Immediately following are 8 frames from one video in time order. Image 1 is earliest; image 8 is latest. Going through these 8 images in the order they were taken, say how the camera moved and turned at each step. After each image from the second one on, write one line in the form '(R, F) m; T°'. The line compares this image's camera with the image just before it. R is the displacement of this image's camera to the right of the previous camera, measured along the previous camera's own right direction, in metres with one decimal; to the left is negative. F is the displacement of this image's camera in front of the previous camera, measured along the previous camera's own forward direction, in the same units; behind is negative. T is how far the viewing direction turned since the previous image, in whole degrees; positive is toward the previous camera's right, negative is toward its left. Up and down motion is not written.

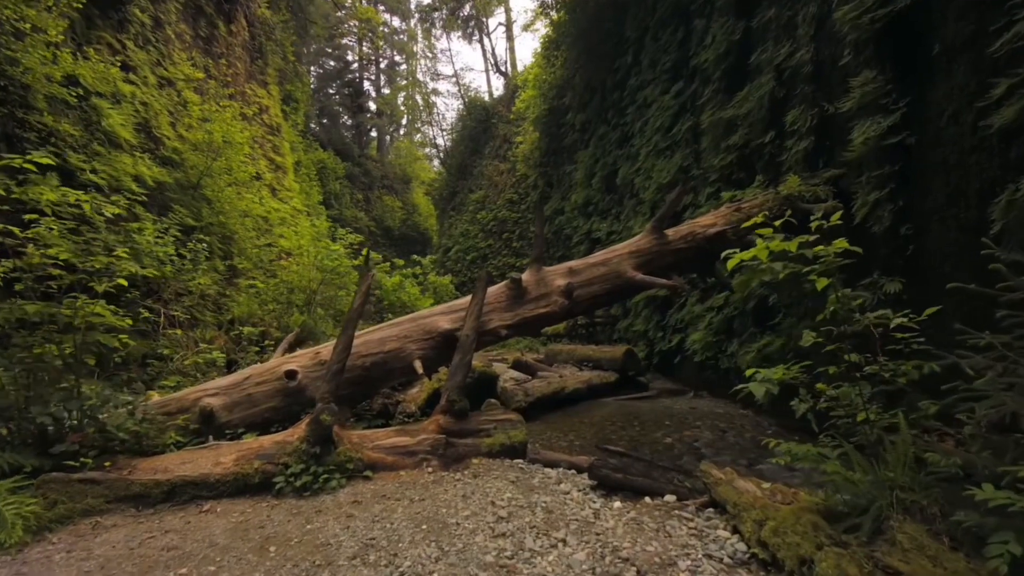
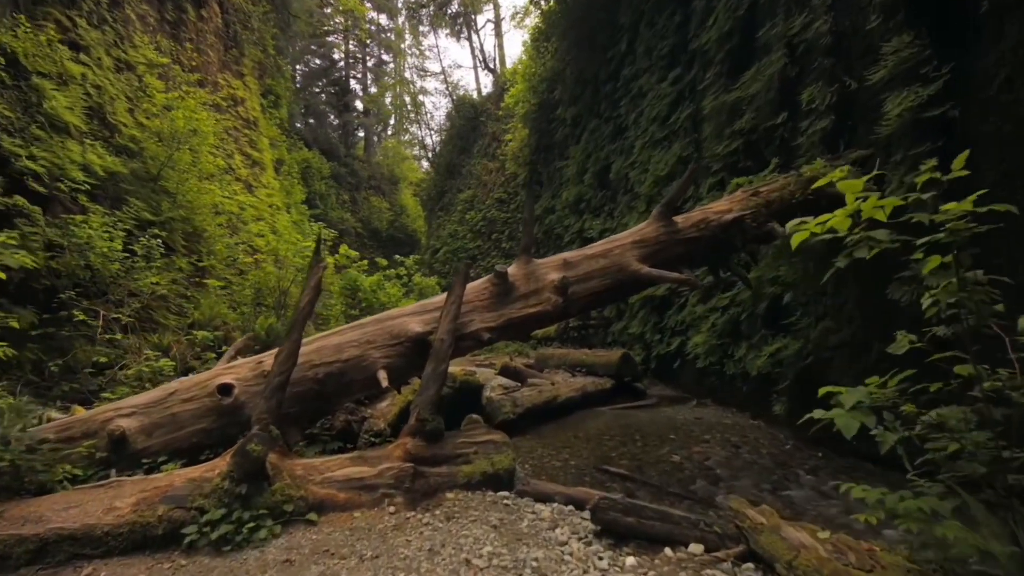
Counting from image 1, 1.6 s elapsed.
(0.0, +0.6) m; +1°
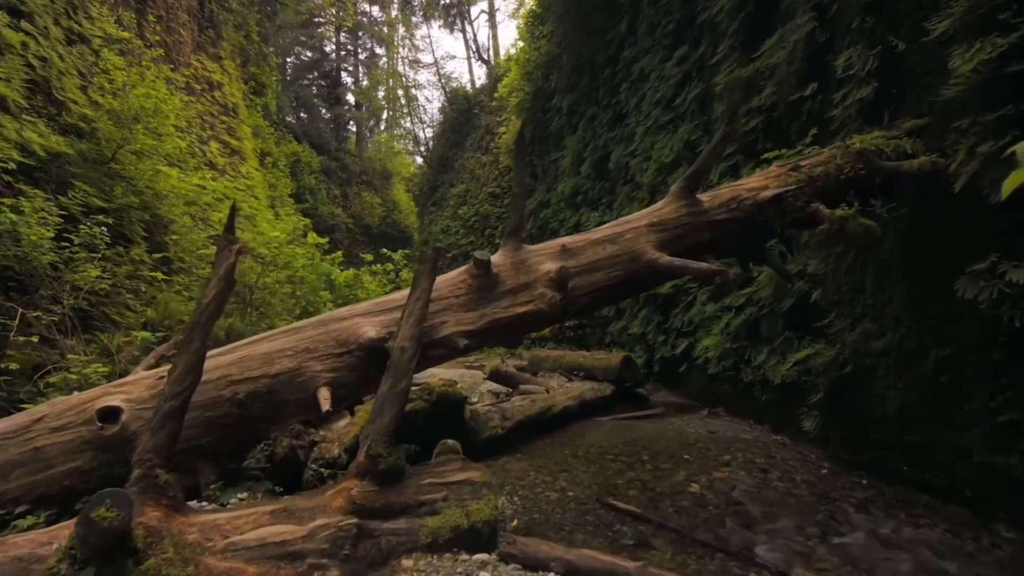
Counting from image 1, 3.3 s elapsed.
(+0.1, +0.8) m; +1°
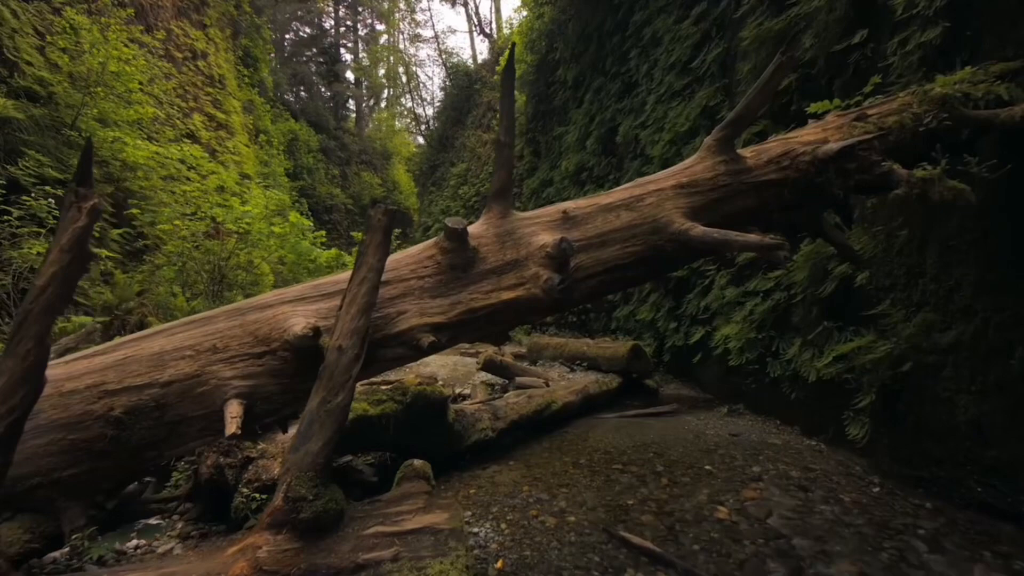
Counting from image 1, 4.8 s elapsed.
(+0.1, +0.7) m; 0°
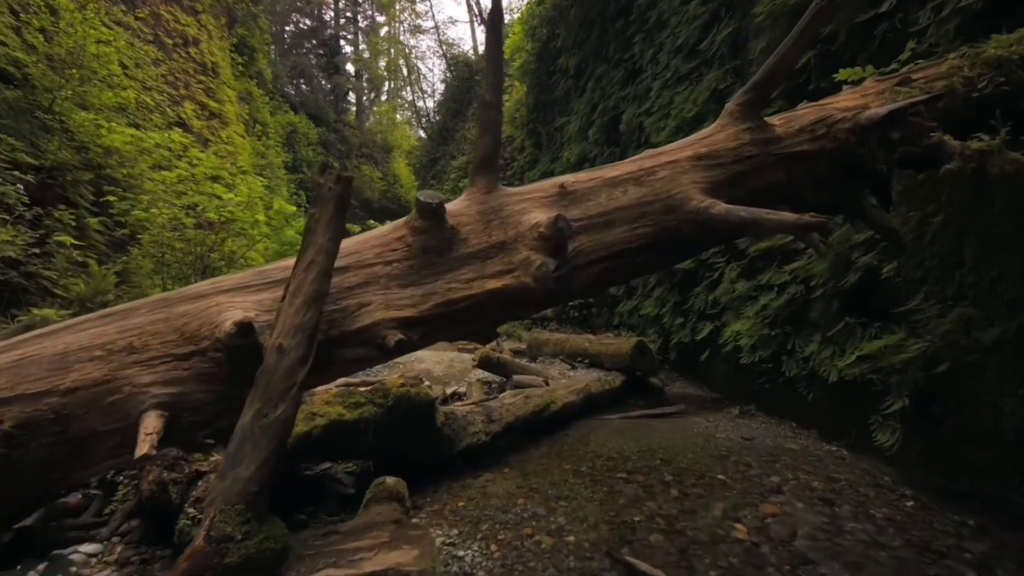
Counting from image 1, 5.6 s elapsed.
(+0.1, +0.3) m; 0°
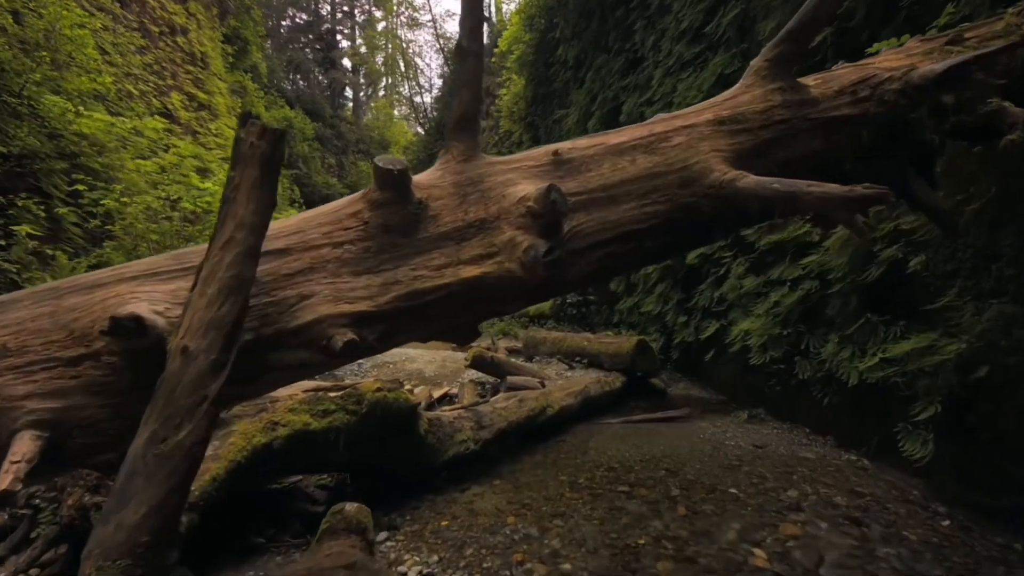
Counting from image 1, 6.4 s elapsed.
(0.0, +0.3) m; 0°
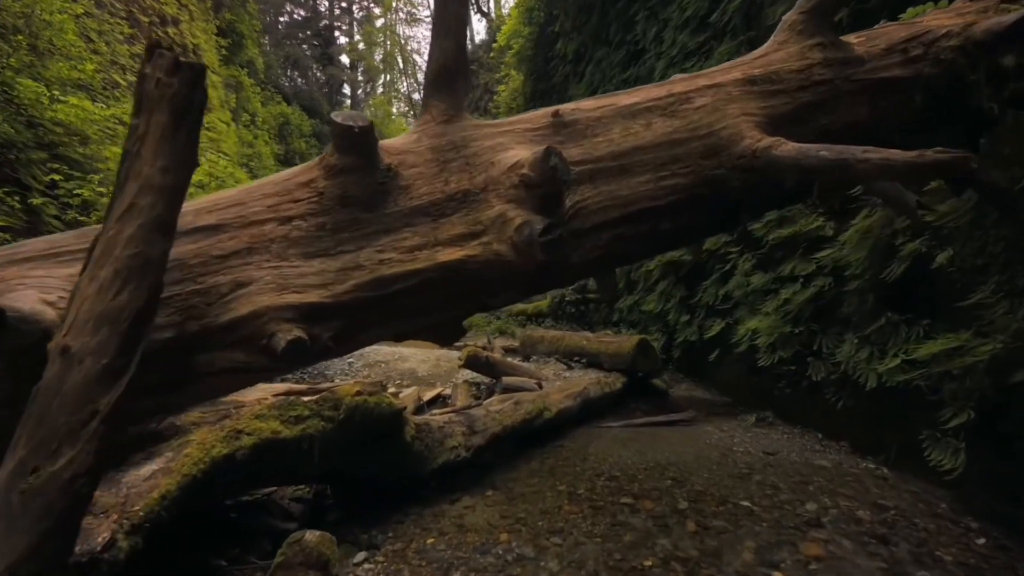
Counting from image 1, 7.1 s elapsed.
(0.0, +0.3) m; 0°
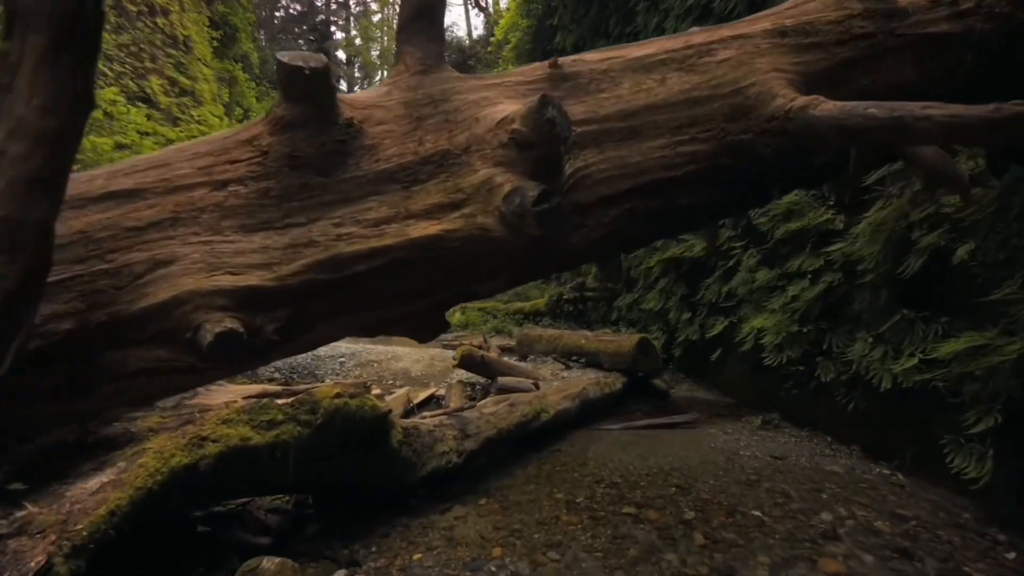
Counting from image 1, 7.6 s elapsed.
(0.0, +0.2) m; 0°
